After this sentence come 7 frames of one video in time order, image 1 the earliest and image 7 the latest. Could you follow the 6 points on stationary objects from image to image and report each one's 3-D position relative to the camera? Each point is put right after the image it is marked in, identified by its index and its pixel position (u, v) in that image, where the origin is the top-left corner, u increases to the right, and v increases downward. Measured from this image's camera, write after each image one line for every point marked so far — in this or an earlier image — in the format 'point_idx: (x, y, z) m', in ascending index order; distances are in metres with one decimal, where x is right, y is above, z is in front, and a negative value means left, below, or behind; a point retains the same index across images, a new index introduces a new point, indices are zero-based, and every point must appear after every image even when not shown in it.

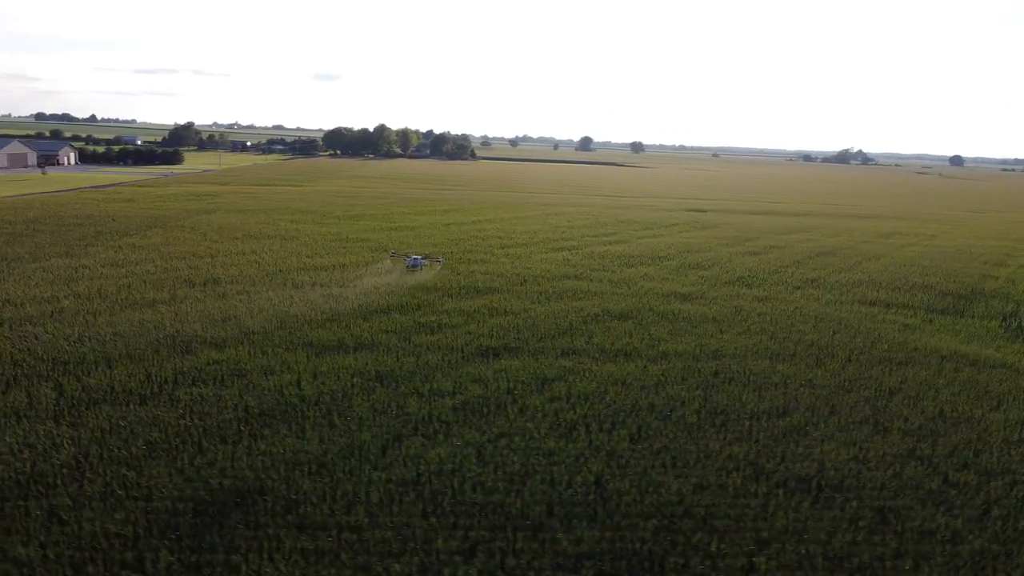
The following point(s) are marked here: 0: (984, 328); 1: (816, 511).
0: (+9.6, -0.8, +16.9) m
1: (+2.8, -2.1, +7.5) m
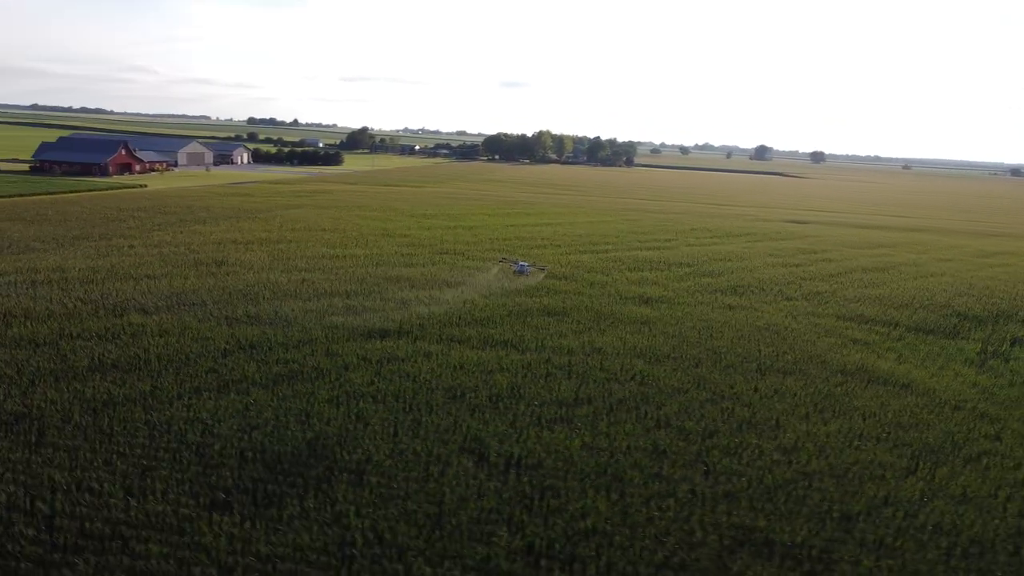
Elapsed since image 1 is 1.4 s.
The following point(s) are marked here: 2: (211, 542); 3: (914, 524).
0: (+8.4, -1.2, +15.9) m
1: (-0.3, -1.9, +8.1) m
2: (-2.5, -2.1, +6.6) m
3: (+3.9, -2.3, +7.8) m
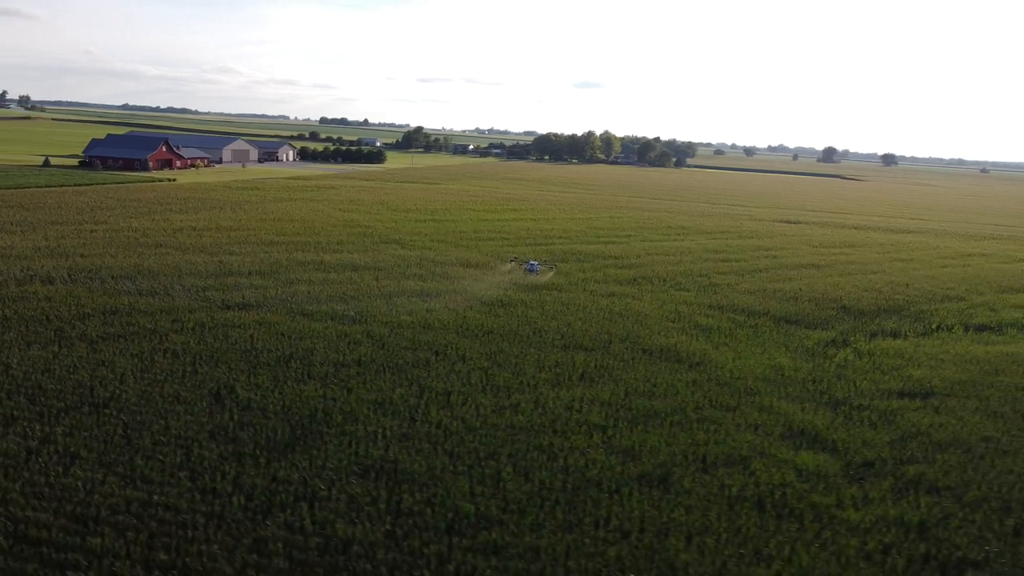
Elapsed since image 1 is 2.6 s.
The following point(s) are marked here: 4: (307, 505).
0: (+5.6, -1.0, +16.6) m
1: (-3.8, -1.5, +9.7) m
2: (-6.0, -1.6, +8.4) m
3: (+0.4, -2.0, +9.0) m
4: (-2.0, -2.1, +7.7) m
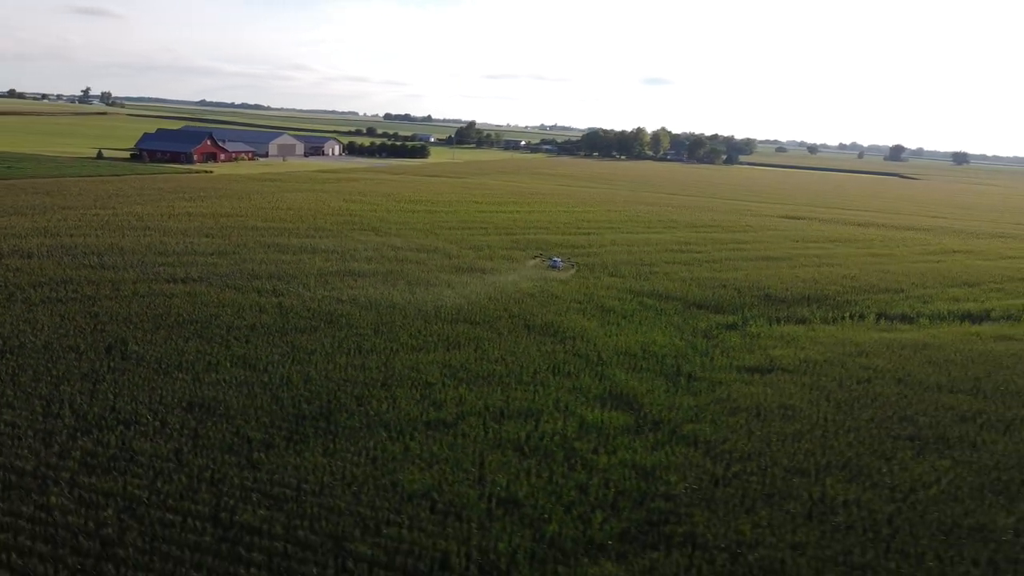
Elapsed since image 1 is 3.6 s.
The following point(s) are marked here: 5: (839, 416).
0: (+3.7, -0.7, +17.7) m
1: (-6.2, -1.1, +11.6) m
2: (-8.5, -1.1, +10.4) m
3: (-2.1, -1.6, +10.6) m
4: (-4.5, -1.6, +9.4) m
5: (+4.7, -1.8, +11.6) m
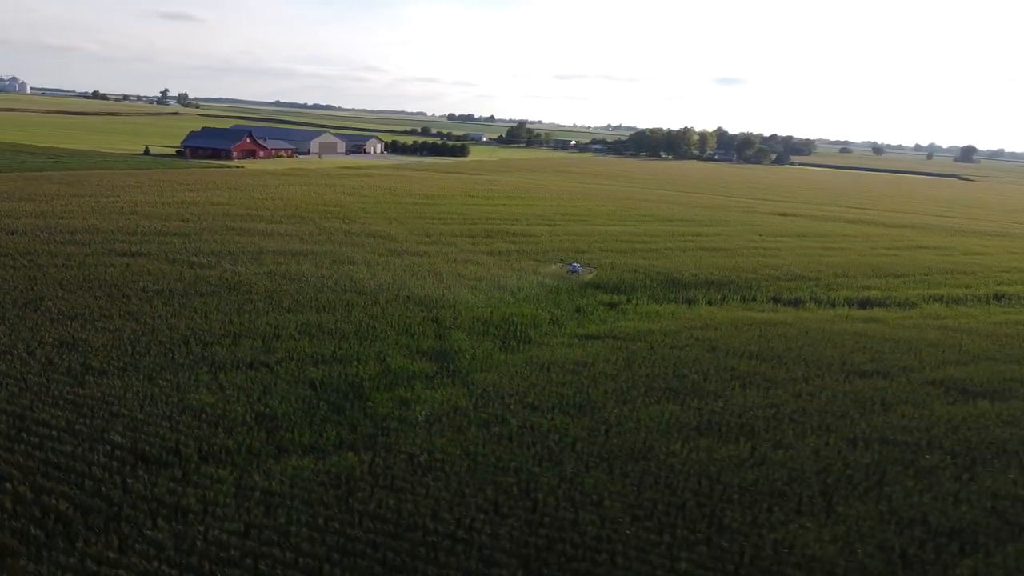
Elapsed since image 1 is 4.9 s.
0: (+1.4, -0.2, +19.5) m
1: (-9.0, -0.4, +14.2) m
2: (-11.5, -0.4, +13.2) m
3: (-5.0, -1.0, +12.8) m
4: (-7.6, -1.0, +11.9) m
5: (+1.8, -1.4, +13.3) m
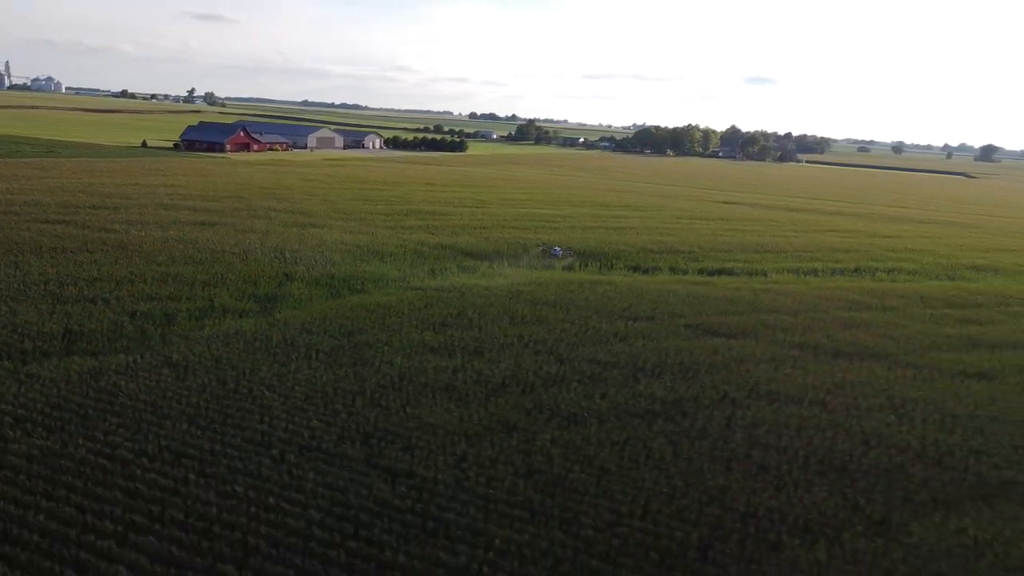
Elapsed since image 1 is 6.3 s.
0: (-2.1, +0.7, +21.7) m
1: (-12.7, +0.6, +16.7) m
2: (-15.2, +0.6, +15.9) m
3: (-8.7, 0.0, +15.3) m
4: (-11.3, 0.0, +14.4) m
5: (-1.9, -0.4, +15.5) m
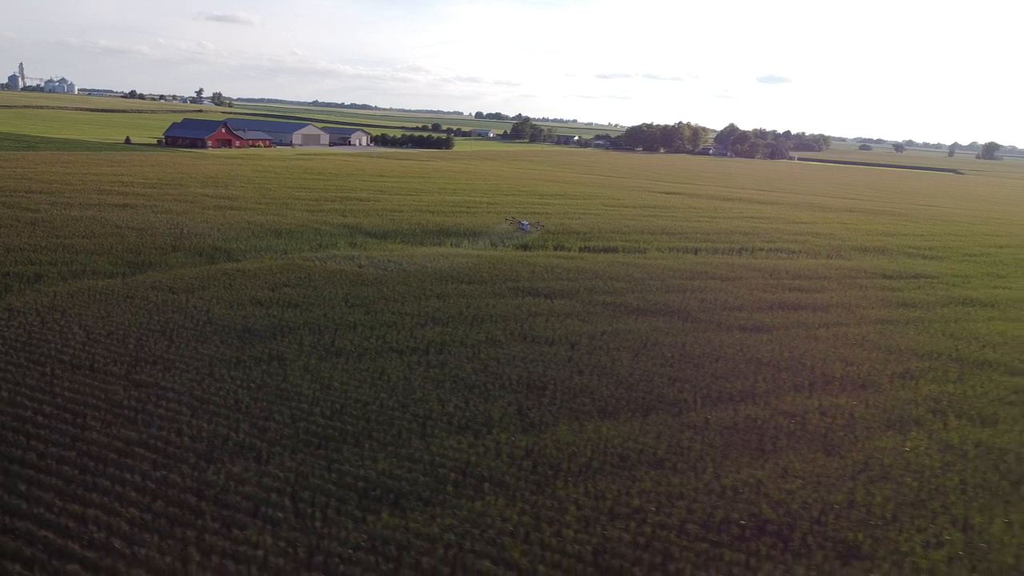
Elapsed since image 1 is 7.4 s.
0: (-5.3, +1.4, +23.4) m
1: (-16.0, +1.3, +18.7) m
2: (-18.5, +1.3, +17.9) m
3: (-12.1, +0.7, +17.1) m
4: (-14.7, +0.7, +16.3) m
5: (-5.3, +0.3, +17.2) m
